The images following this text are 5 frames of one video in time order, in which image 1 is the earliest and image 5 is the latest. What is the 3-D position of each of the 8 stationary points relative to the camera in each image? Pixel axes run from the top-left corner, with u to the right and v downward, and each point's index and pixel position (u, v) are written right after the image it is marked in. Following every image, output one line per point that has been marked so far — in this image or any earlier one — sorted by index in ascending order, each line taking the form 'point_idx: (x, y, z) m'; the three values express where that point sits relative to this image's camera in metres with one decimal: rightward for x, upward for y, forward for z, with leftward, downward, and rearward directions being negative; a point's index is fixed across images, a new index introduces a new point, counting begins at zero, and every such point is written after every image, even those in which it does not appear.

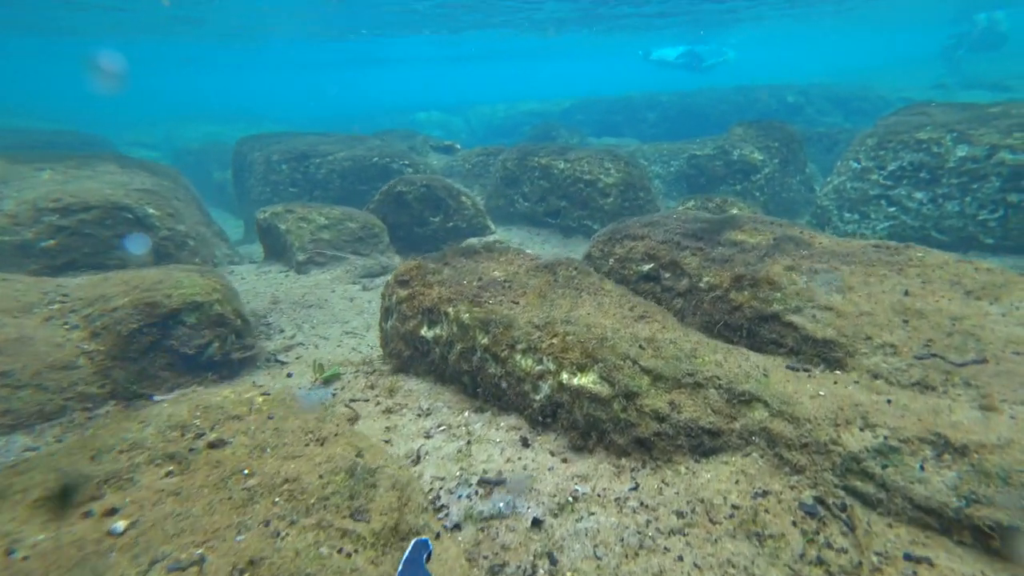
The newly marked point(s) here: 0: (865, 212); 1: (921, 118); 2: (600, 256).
0: (+6.2, +1.4, +9.3) m
1: (+7.5, +3.2, +9.9) m
2: (+0.7, +0.2, +4.2) m
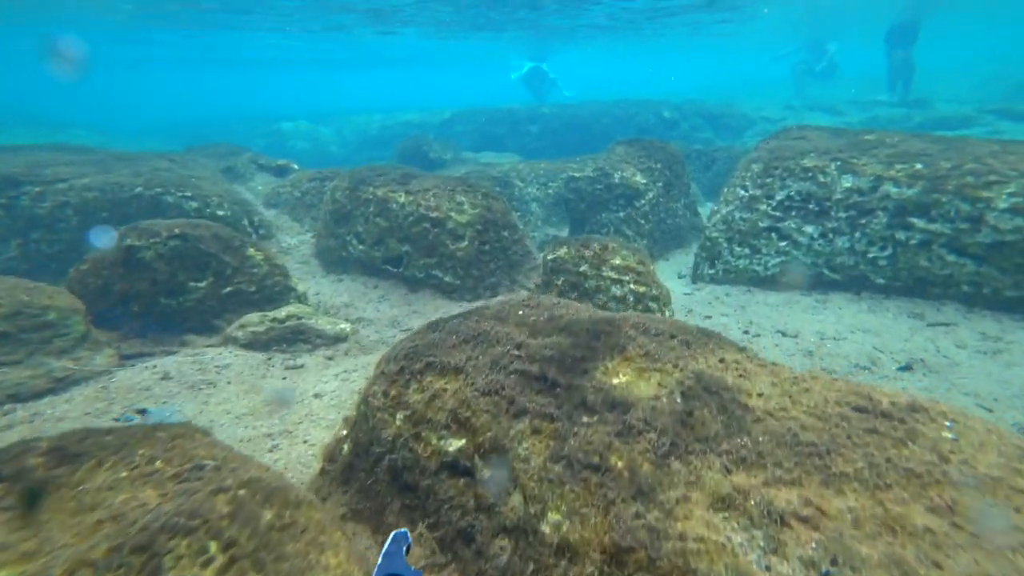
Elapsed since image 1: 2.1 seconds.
0: (+3.8, +0.7, +8.3) m
1: (+5.0, +2.5, +9.1) m
2: (-0.6, -0.5, +2.2) m
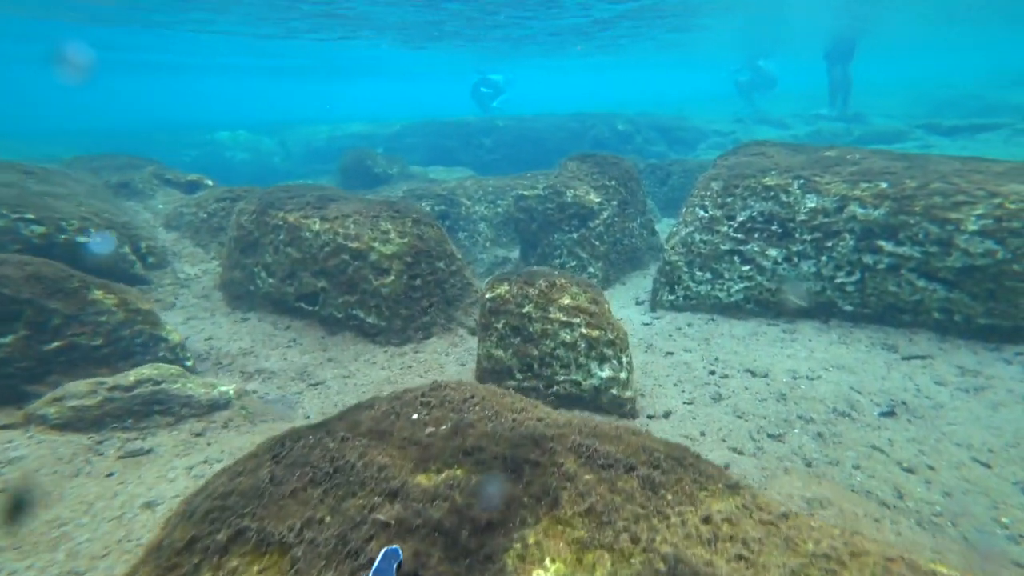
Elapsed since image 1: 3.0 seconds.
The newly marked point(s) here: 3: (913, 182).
0: (+3.0, +0.3, +7.7) m
1: (+4.1, +2.1, +8.6) m
2: (-0.9, -0.8, +1.3) m
3: (+5.2, +1.4, +7.0) m
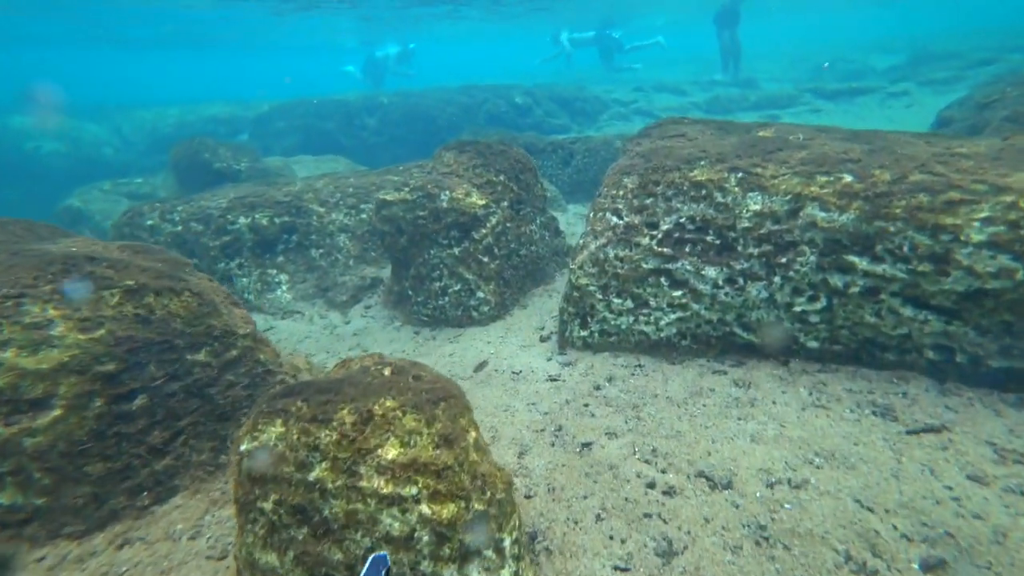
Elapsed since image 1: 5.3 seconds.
0: (+1.4, -0.1, +5.8) m
1: (+2.2, +1.8, +6.8) m
2: (-1.4, -1.7, -1.1) m
3: (+3.7, +1.2, +5.3) m
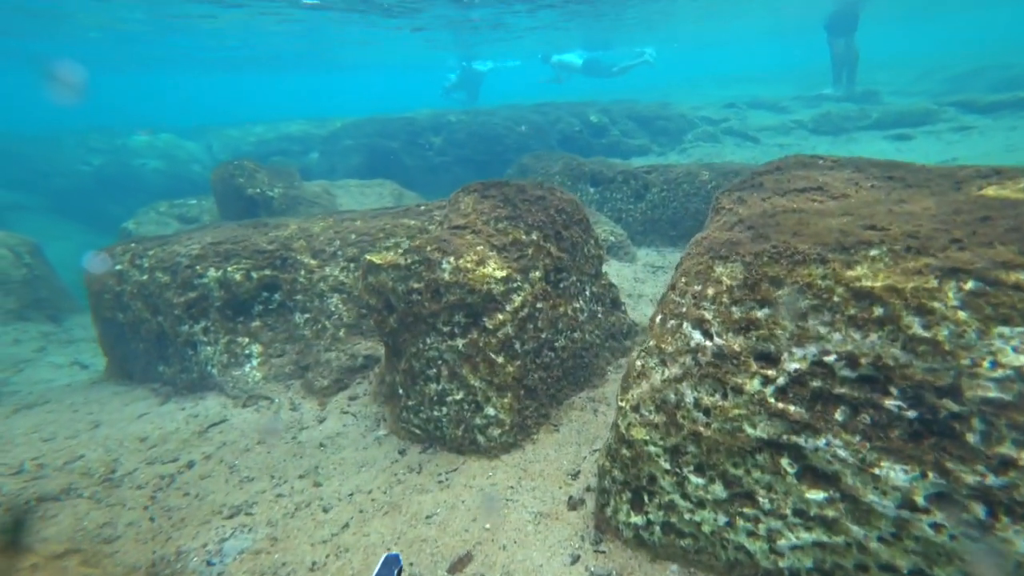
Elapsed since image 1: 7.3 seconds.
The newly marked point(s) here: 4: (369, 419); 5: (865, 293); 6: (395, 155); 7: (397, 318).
0: (+1.4, -1.2, +3.1) m
1: (+2.3, +0.6, +4.0) m
2: (-2.4, -2.5, -3.4) m
3: (+3.6, 0.0, +2.4) m
4: (-1.6, -1.5, +6.1) m
5: (+2.1, 0.0, +3.1) m
6: (-4.6, +4.6, +19.4) m
7: (-1.2, -0.3, +5.6) m
